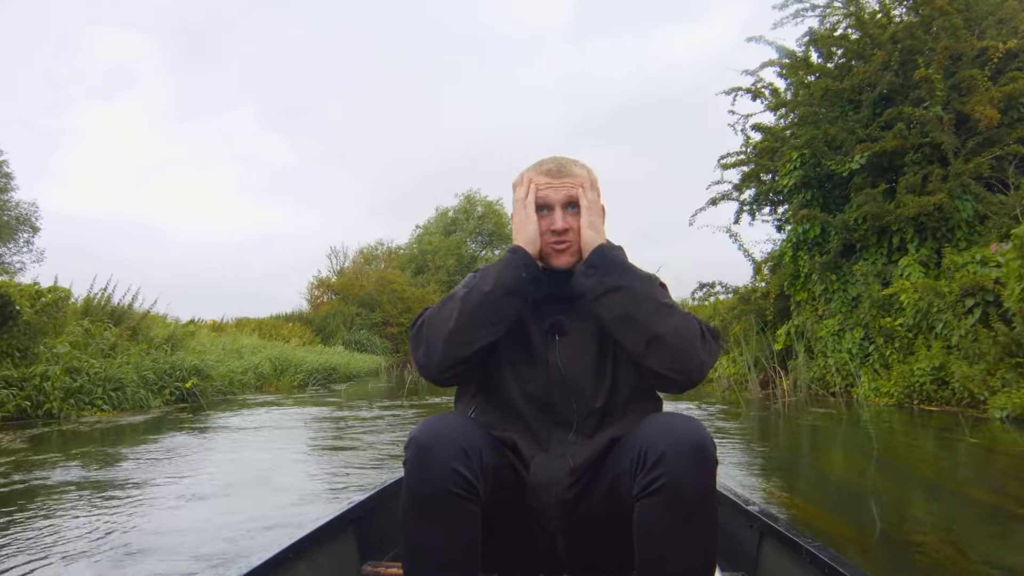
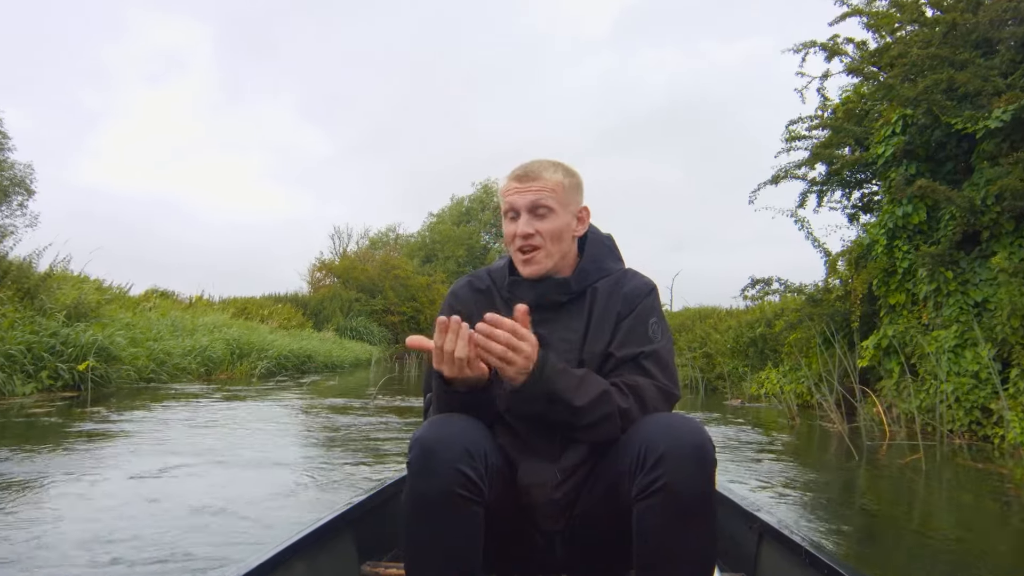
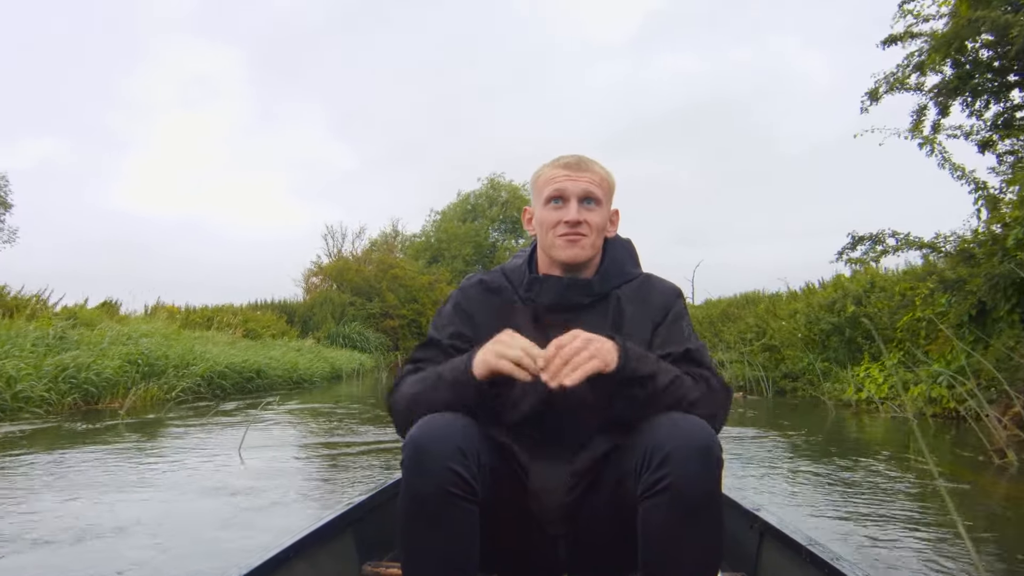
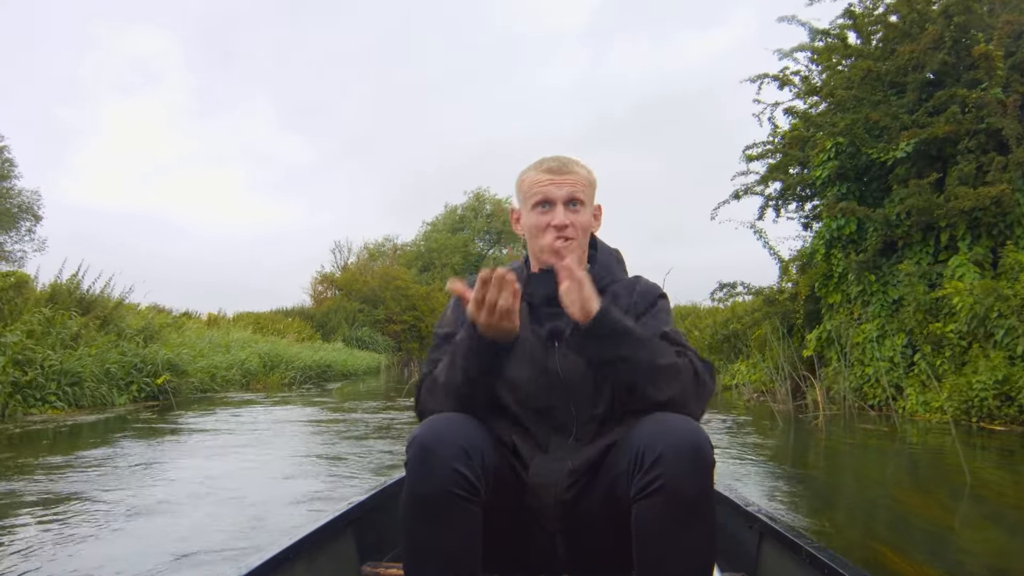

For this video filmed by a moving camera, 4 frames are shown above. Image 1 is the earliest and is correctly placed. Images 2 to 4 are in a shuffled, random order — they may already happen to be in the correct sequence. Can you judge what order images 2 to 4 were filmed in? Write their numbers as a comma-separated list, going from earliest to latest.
4, 2, 3
